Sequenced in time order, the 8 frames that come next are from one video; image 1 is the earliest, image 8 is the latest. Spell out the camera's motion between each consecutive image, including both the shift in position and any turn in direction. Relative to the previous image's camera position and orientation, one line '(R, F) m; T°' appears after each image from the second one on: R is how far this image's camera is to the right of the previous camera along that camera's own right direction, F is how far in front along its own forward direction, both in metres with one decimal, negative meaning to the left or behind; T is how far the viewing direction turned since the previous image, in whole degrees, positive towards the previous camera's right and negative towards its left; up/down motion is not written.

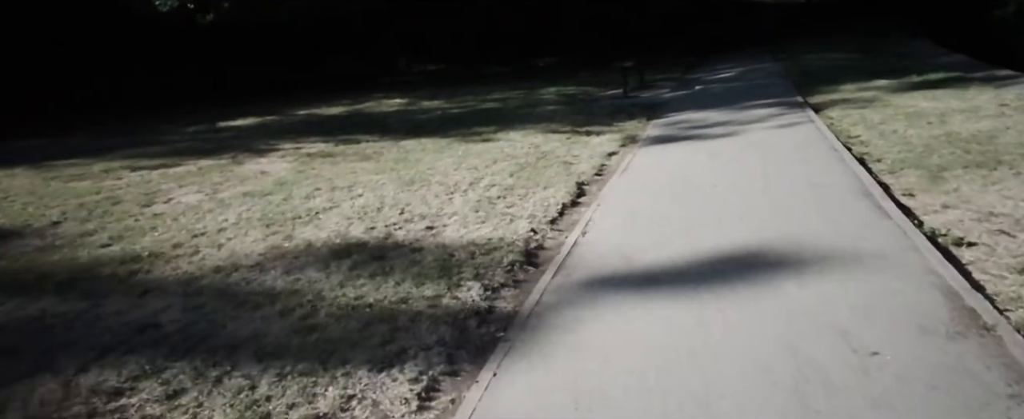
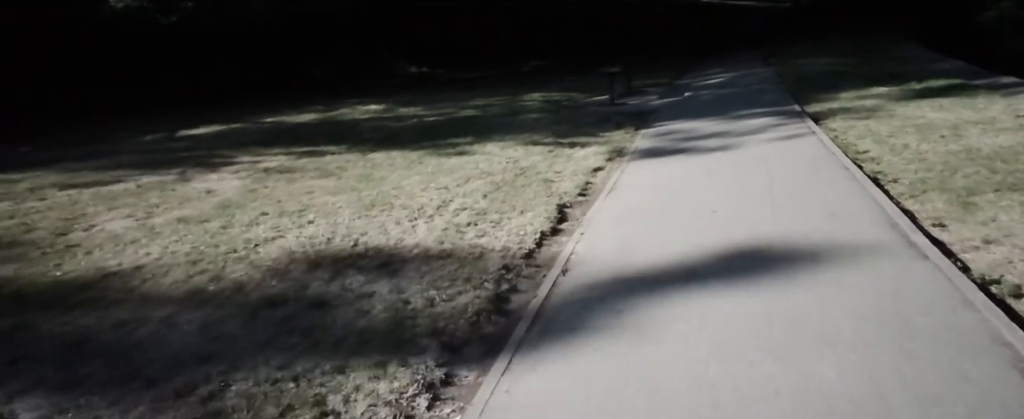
(+0.1, +0.9) m; +1°
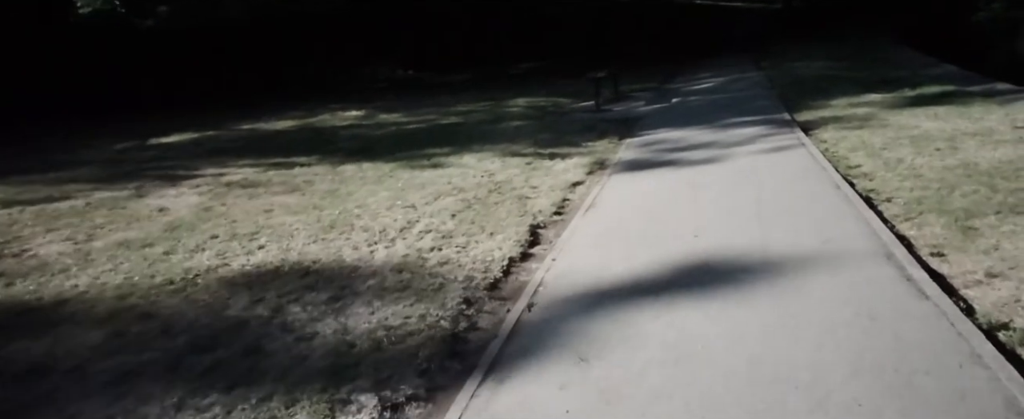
(+0.2, +0.5) m; 0°
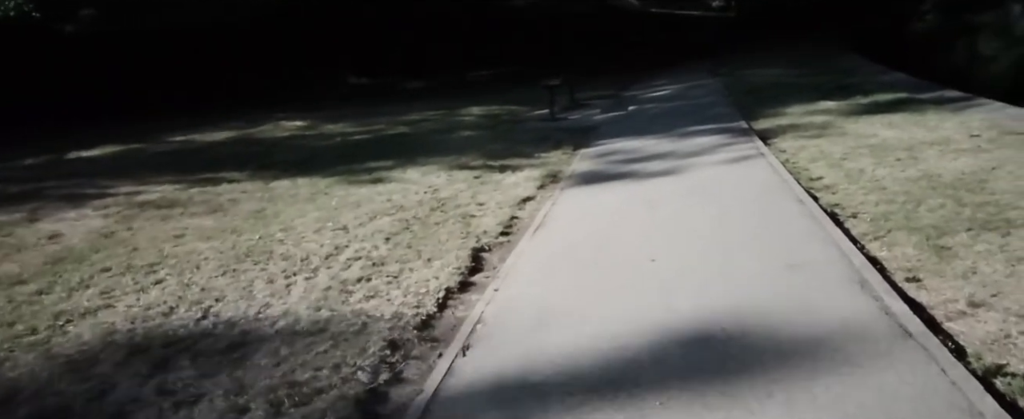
(+0.2, +0.6) m; +3°
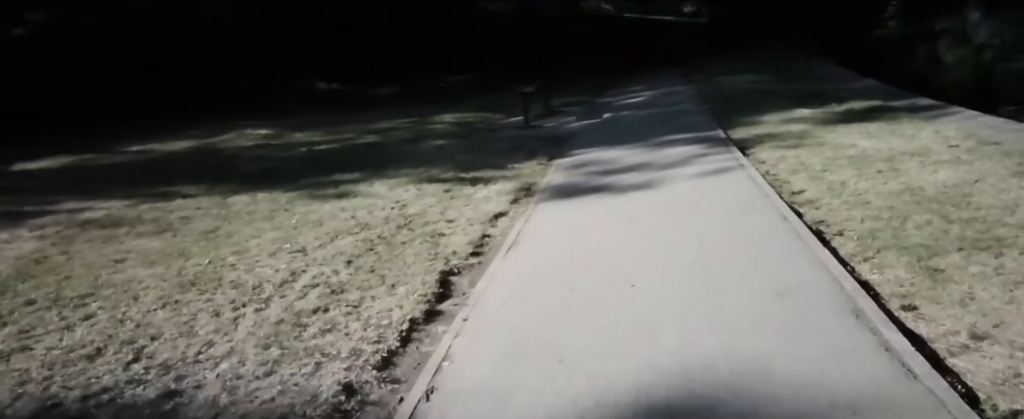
(0.0, +0.4) m; +2°
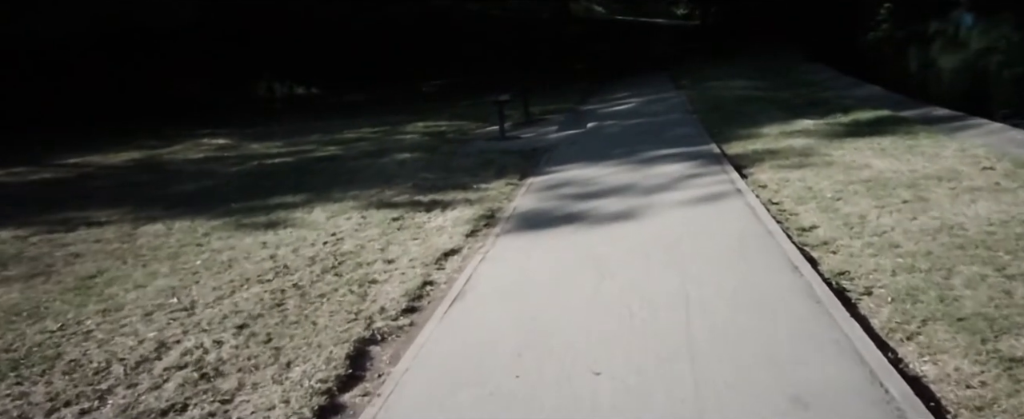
(+0.3, +1.4) m; +1°
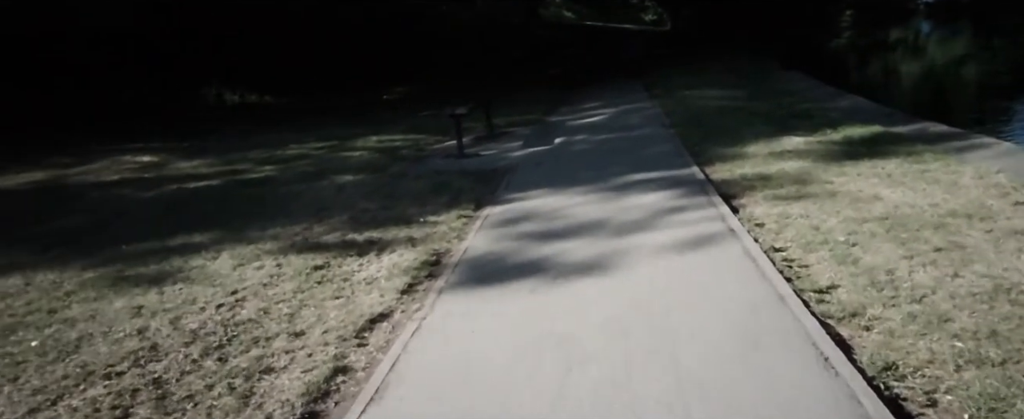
(+0.2, +1.4) m; +2°
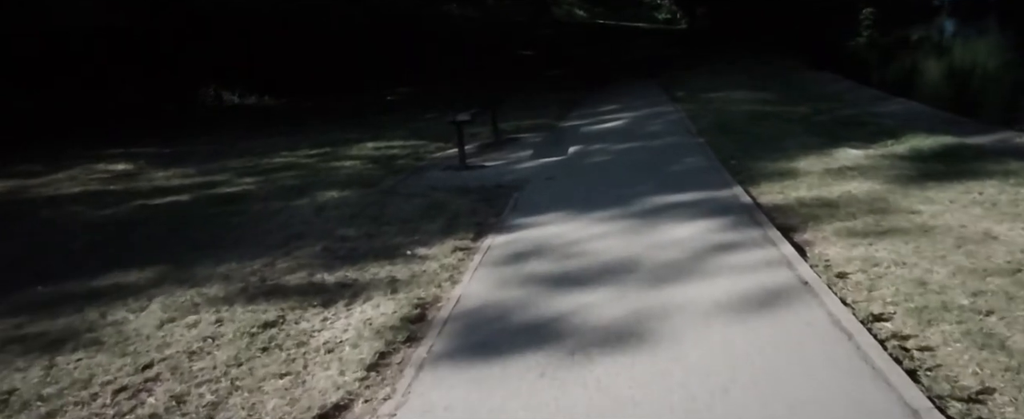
(0.0, +1.5) m; -1°
